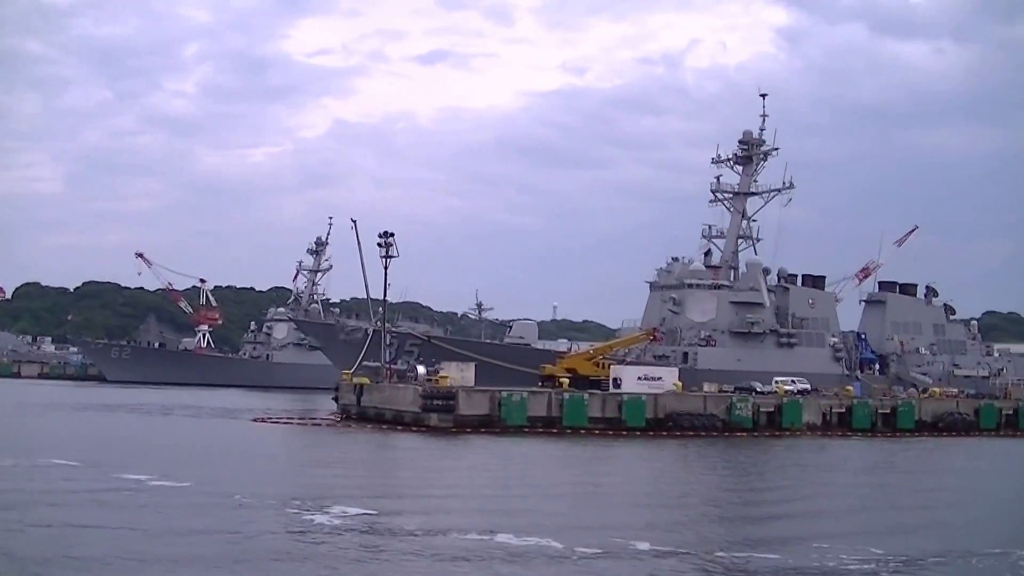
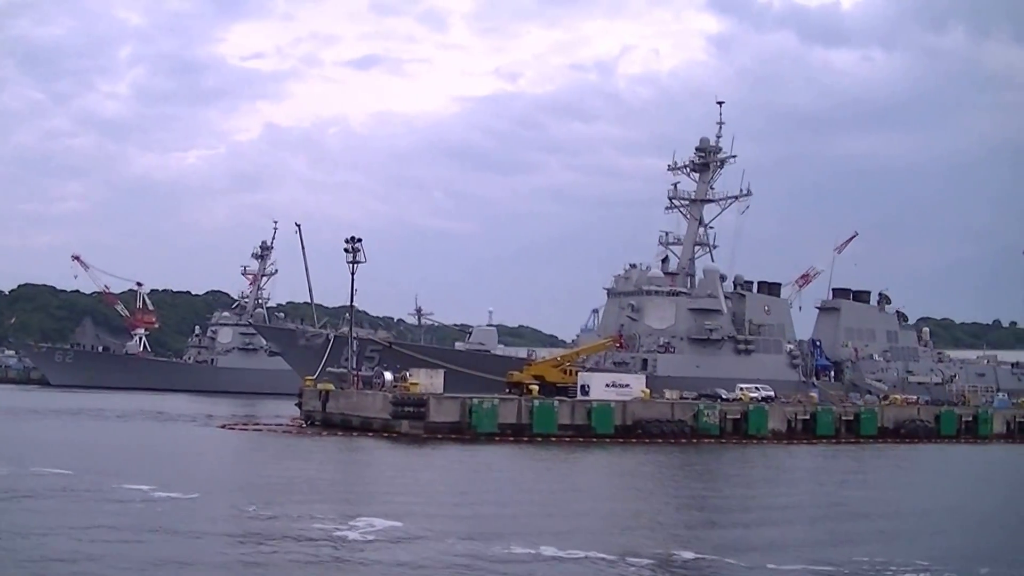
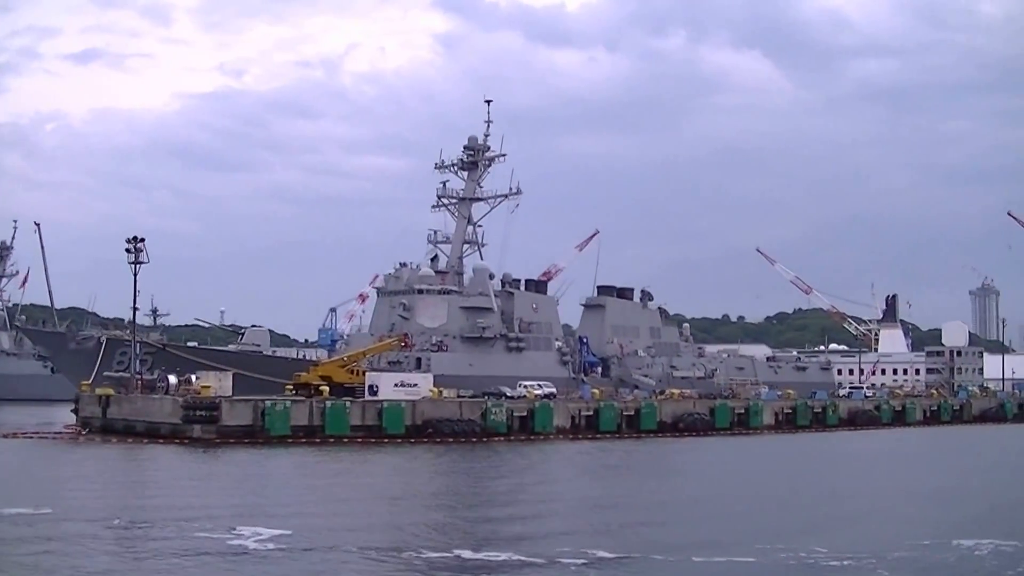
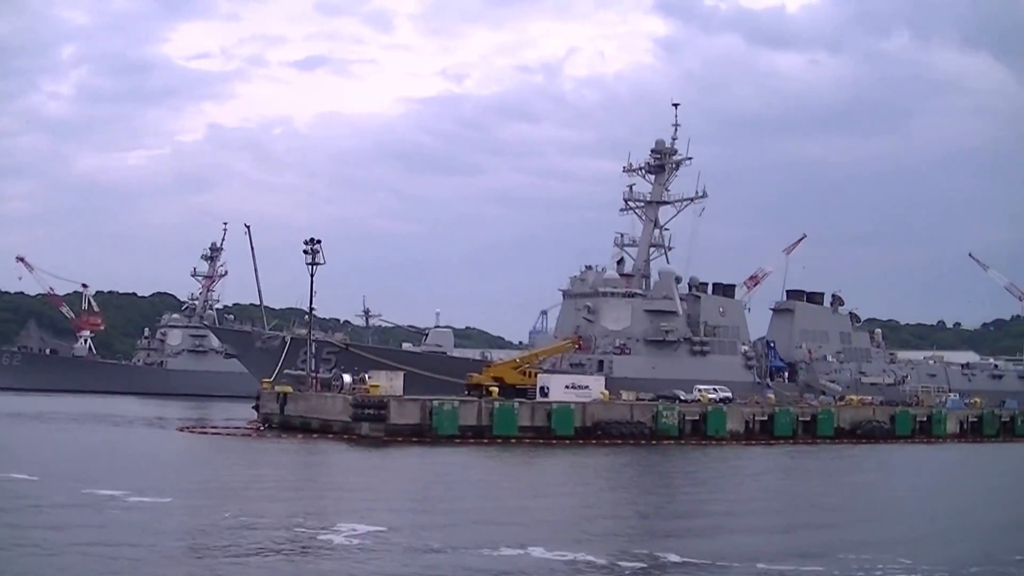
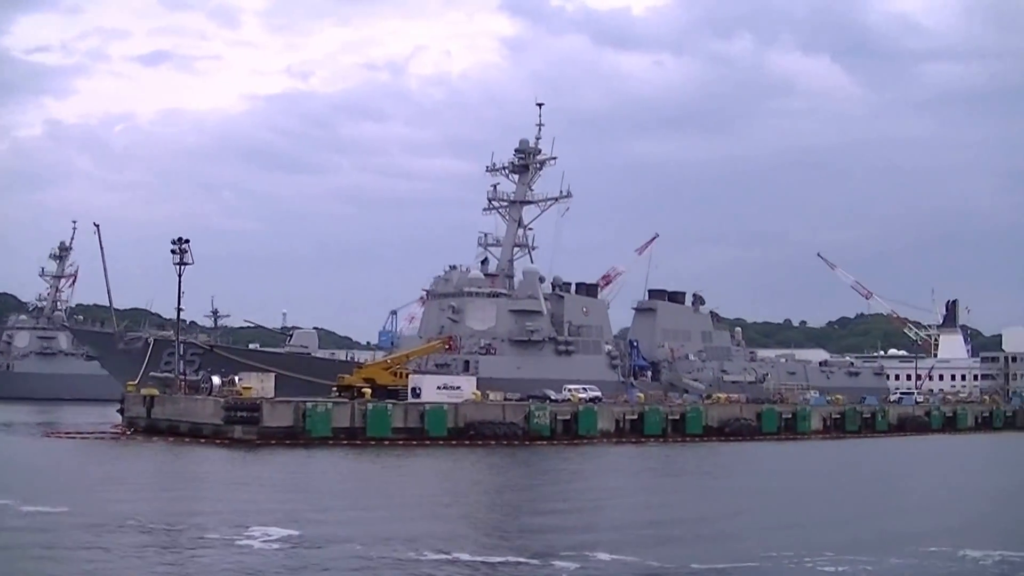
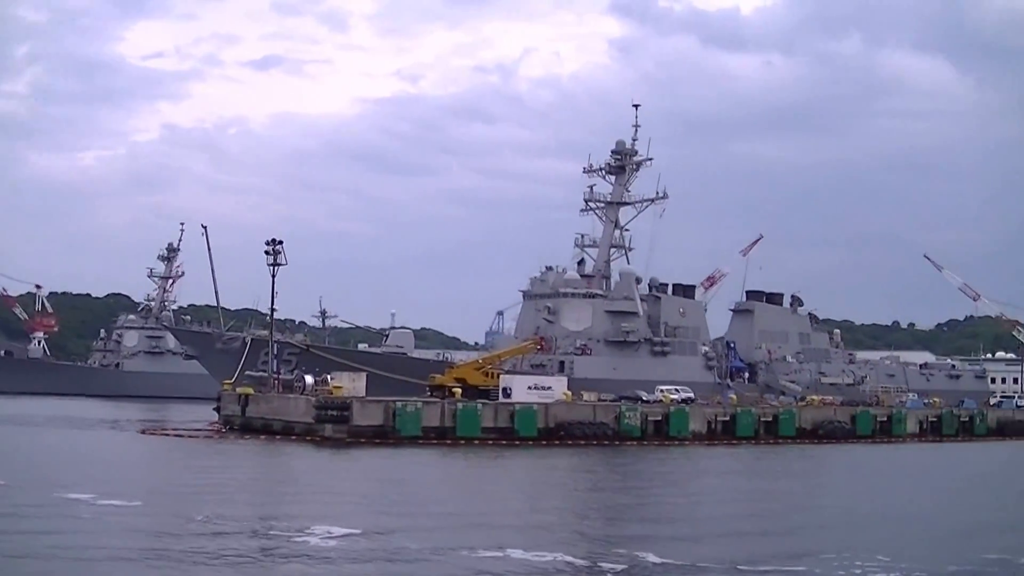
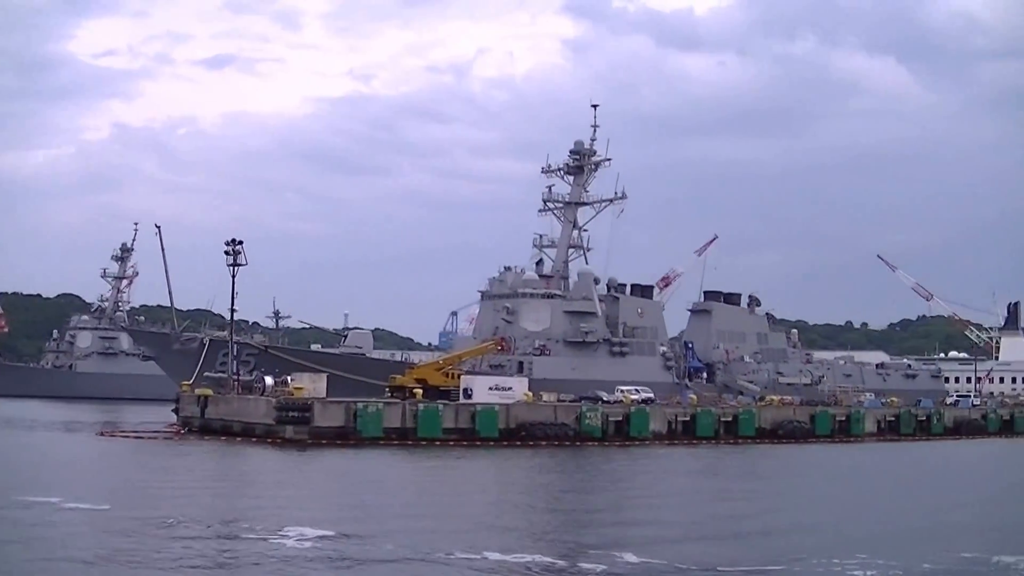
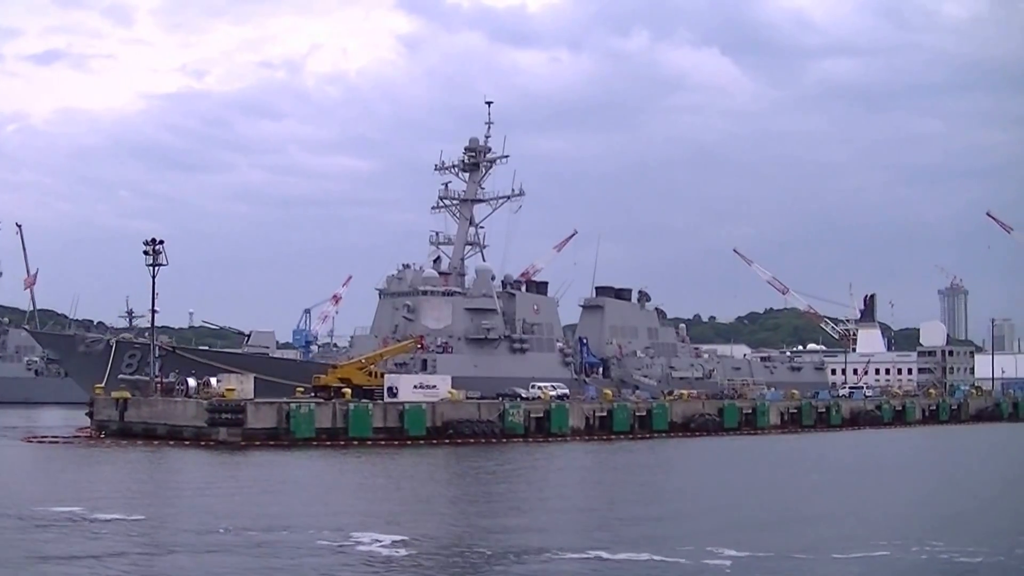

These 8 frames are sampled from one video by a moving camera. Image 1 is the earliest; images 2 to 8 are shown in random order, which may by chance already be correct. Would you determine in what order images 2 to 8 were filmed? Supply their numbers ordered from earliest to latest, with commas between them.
2, 4, 6, 7, 5, 3, 8
